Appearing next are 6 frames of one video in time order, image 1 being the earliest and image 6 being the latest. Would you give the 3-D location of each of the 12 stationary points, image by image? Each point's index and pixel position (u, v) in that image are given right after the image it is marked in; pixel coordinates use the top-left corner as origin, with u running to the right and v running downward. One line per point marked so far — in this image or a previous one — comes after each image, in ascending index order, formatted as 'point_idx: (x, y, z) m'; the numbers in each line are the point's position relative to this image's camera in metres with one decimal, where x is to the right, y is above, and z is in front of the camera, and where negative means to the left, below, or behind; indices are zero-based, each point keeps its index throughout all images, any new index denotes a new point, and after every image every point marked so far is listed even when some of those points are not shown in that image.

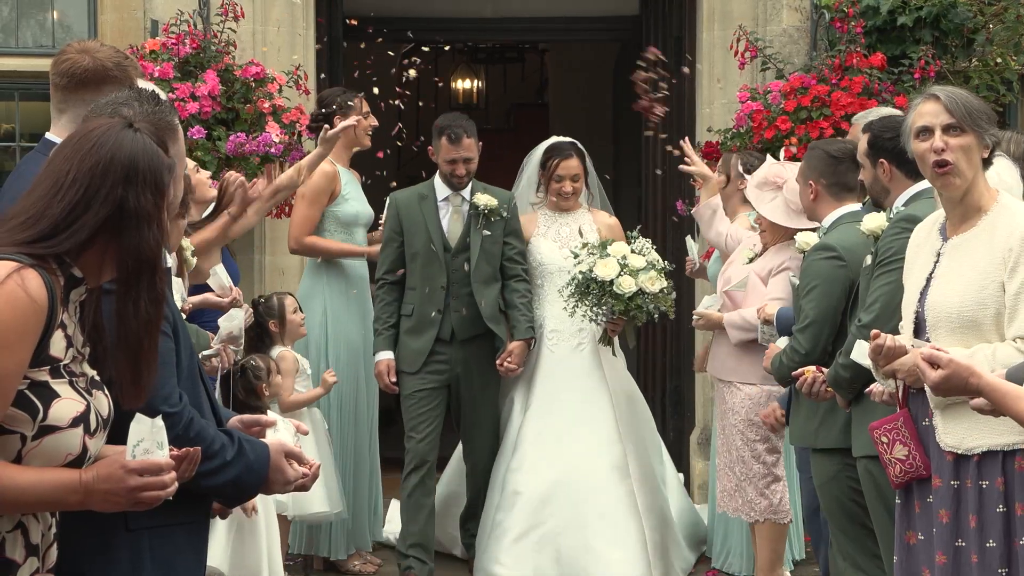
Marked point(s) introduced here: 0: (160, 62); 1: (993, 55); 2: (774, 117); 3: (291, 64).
0: (-1.6, +1.0, +5.9) m
1: (+2.1, +1.0, +5.7) m
2: (+1.1, +0.7, +5.5) m
3: (-1.1, +1.1, +6.6) m
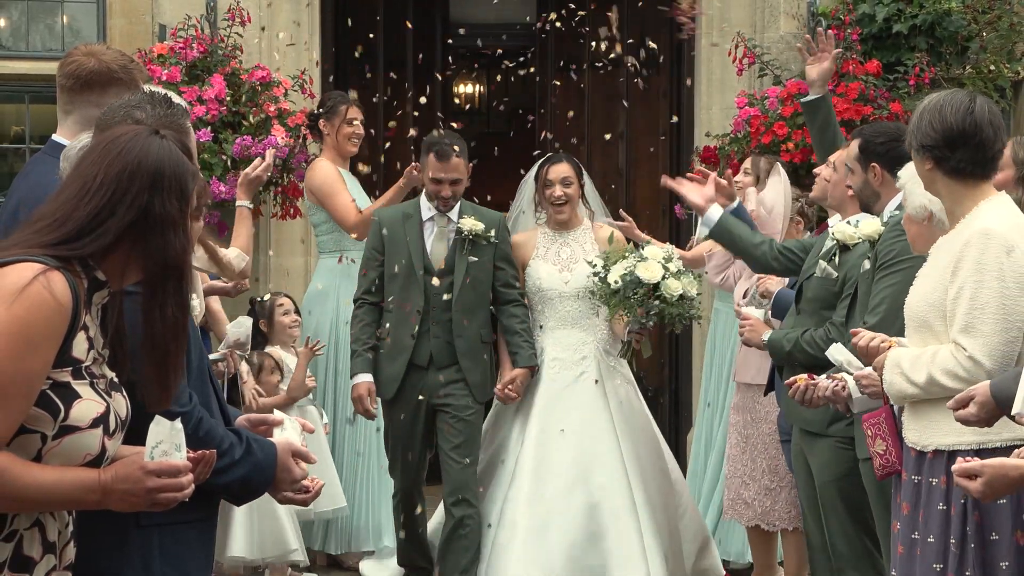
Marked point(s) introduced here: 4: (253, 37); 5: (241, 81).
0: (-1.6, +1.0, +6.0) m
1: (+2.1, +1.0, +5.8) m
2: (+1.1, +0.7, +5.6) m
3: (-1.1, +1.1, +6.7) m
4: (-1.3, +1.2, +6.5) m
5: (-1.3, +1.0, +6.1) m
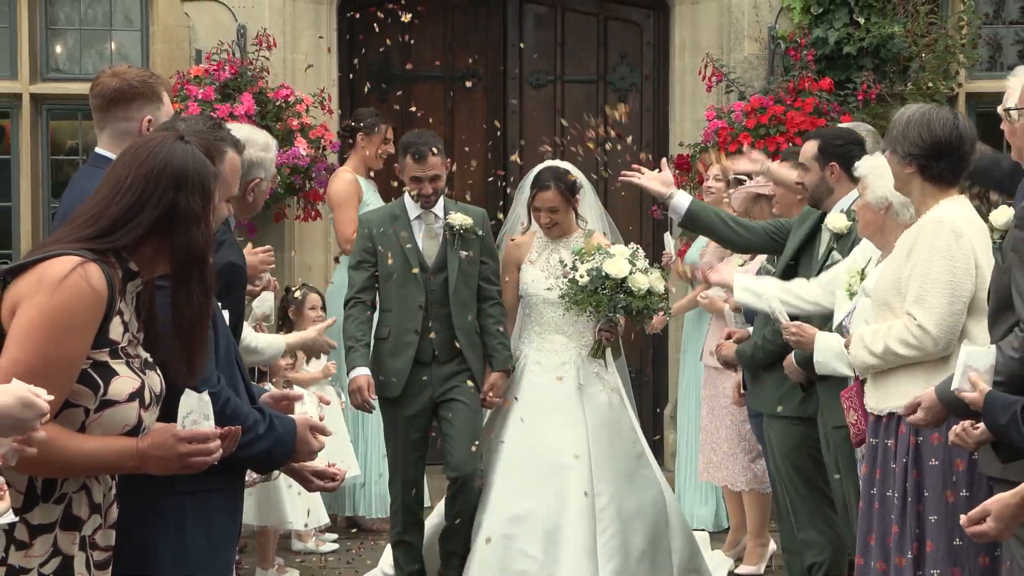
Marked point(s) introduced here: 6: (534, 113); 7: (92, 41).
0: (-1.6, +1.1, +6.7) m
1: (+2.1, +1.1, +6.4) m
2: (+1.1, +0.8, +6.3) m
3: (-1.1, +1.2, +7.4) m
4: (-1.3, +1.3, +7.2) m
5: (-1.3, +1.0, +6.8) m
6: (+0.1, +1.1, +8.1) m
7: (-2.3, +1.4, +7.1) m
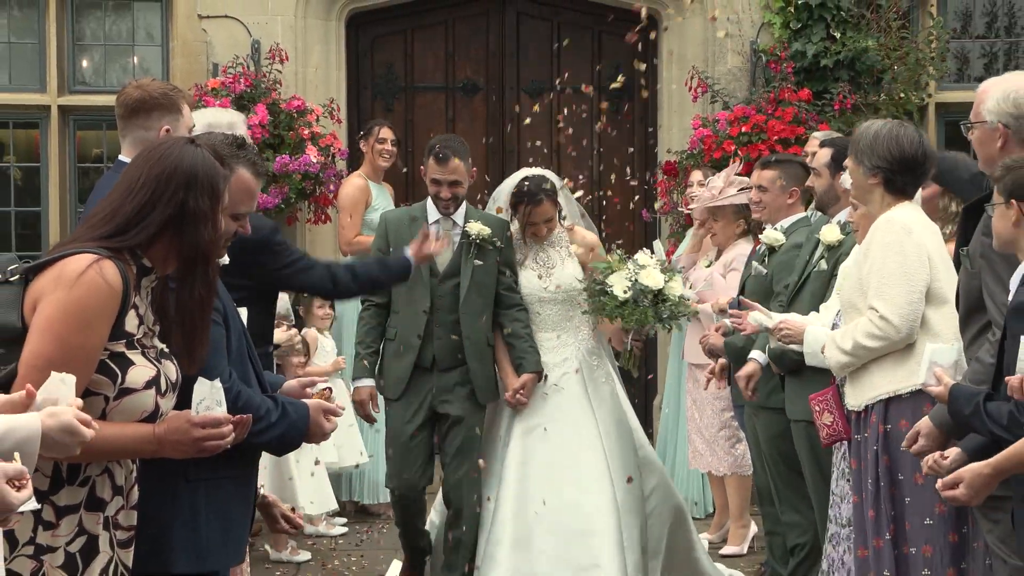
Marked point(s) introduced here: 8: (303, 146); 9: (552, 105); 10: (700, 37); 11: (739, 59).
0: (-1.6, +1.1, +7.2) m
1: (+2.1, +1.1, +6.8) m
2: (+1.1, +0.8, +6.7) m
3: (-1.1, +1.2, +7.8) m
4: (-1.3, +1.3, +7.6) m
5: (-1.3, +1.0, +7.2) m
6: (+0.1, +1.1, +8.5) m
7: (-2.4, +1.4, +7.5) m
8: (-1.2, +0.8, +7.2) m
9: (+0.3, +1.2, +8.5) m
10: (+1.1, +1.5, +7.4) m
11: (+1.3, +1.3, +7.2) m
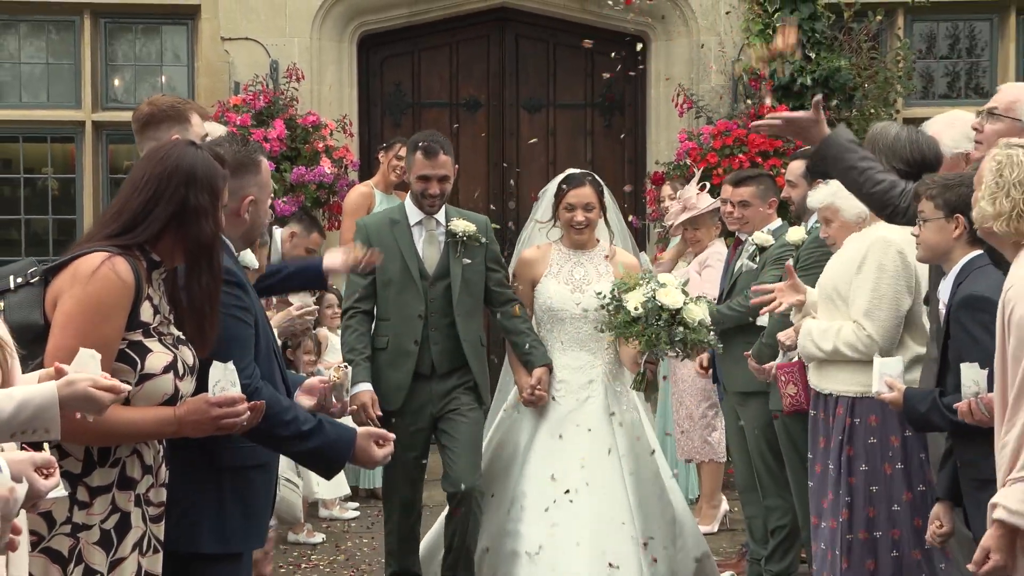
0: (-1.6, +1.1, +7.7) m
1: (+2.1, +1.1, +7.3) m
2: (+1.1, +0.8, +7.2) m
3: (-1.1, +1.2, +8.3) m
4: (-1.3, +1.3, +8.1) m
5: (-1.3, +1.0, +7.7) m
6: (+0.1, +1.1, +9.0) m
7: (-2.3, +1.4, +8.1) m
8: (-1.2, +0.8, +7.7) m
9: (+0.3, +1.2, +9.0) m
10: (+1.1, +1.5, +7.9) m
11: (+1.3, +1.3, +7.7) m
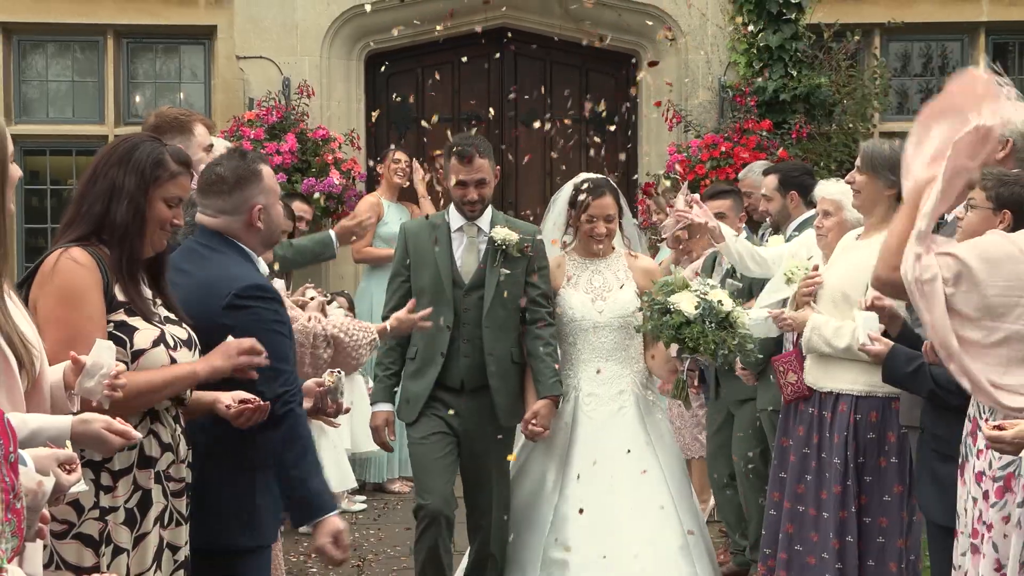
0: (-1.6, +1.0, +8.1) m
1: (+2.1, +1.0, +7.7) m
2: (+1.1, +0.7, +7.6) m
3: (-1.1, +1.1, +8.7) m
4: (-1.3, +1.2, +8.5) m
5: (-1.3, +1.0, +8.2) m
6: (+0.1, +1.1, +9.4) m
7: (-2.3, +1.3, +8.5) m
8: (-1.2, +0.8, +8.2) m
9: (+0.3, +1.2, +9.4) m
10: (+1.1, +1.4, +8.3) m
11: (+1.3, +1.3, +8.1) m
